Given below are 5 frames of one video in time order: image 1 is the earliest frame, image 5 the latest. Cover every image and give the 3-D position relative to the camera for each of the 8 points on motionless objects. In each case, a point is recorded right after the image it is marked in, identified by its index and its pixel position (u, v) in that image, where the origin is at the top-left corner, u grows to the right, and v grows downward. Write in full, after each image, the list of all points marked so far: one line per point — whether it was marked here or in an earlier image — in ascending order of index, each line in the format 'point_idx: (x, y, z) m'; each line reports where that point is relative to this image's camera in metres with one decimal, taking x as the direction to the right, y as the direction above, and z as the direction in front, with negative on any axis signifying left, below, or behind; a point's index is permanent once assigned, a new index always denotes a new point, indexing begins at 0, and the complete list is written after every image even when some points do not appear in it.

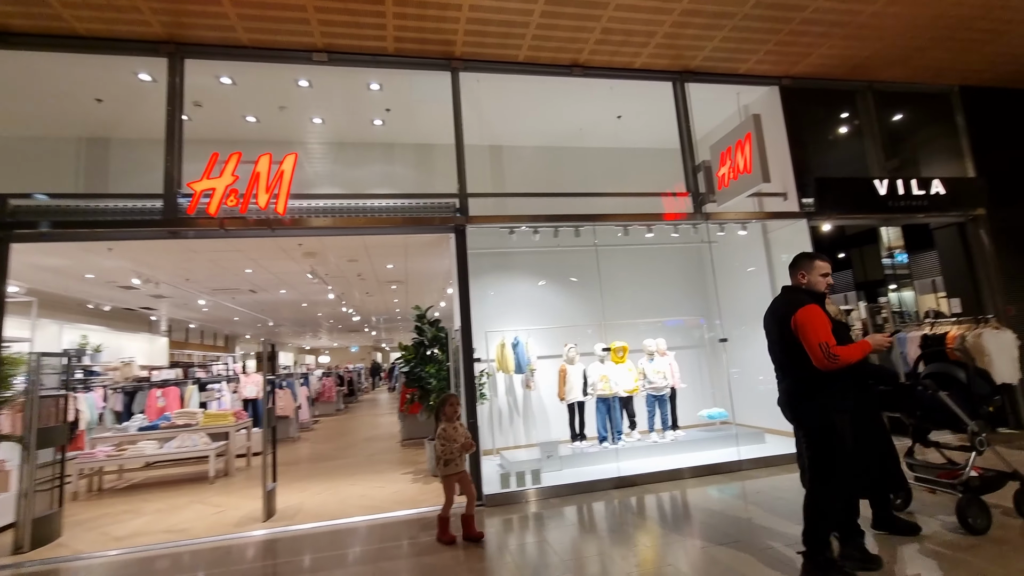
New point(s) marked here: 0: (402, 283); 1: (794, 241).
0: (-2.0, +0.1, +9.0) m
1: (+3.0, +0.5, +5.2) m
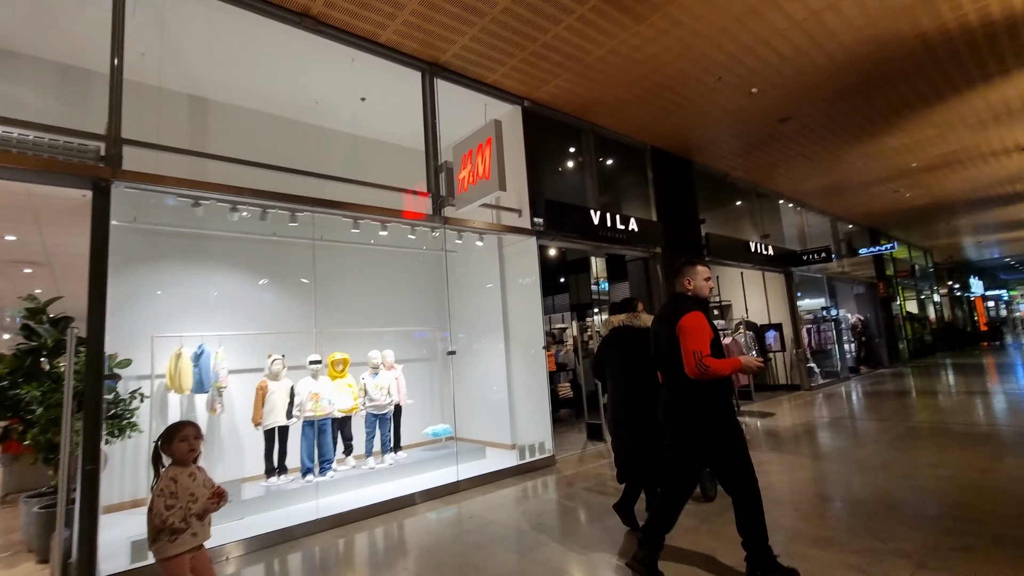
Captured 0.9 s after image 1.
0: (-6.1, +0.3, +6.4) m
1: (+0.1, +0.3, +5.4) m
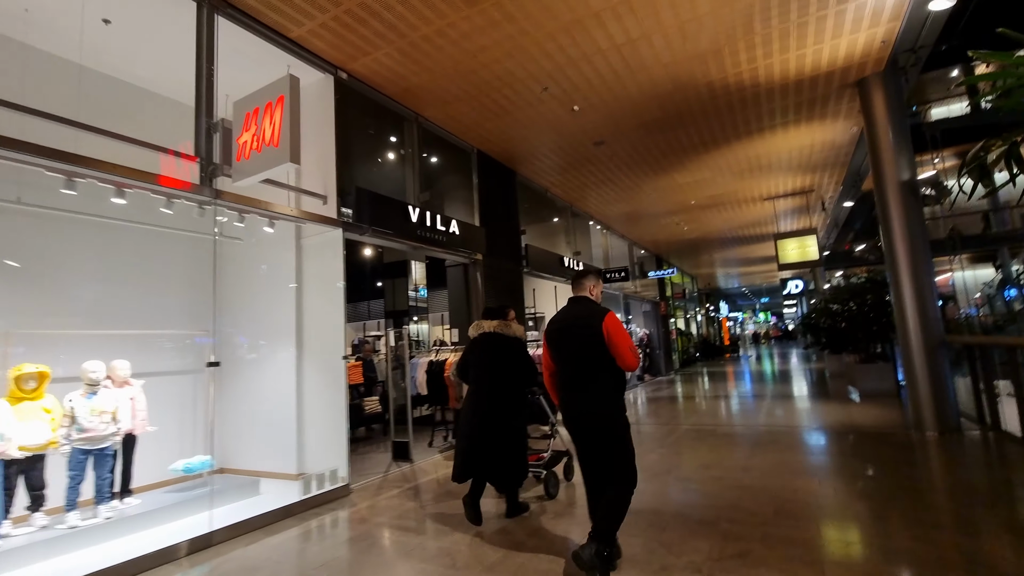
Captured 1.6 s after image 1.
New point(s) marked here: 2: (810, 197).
0: (-7.9, +0.6, +3.4) m
1: (-1.8, +0.3, +4.6) m
2: (+6.3, +1.9, +10.3) m
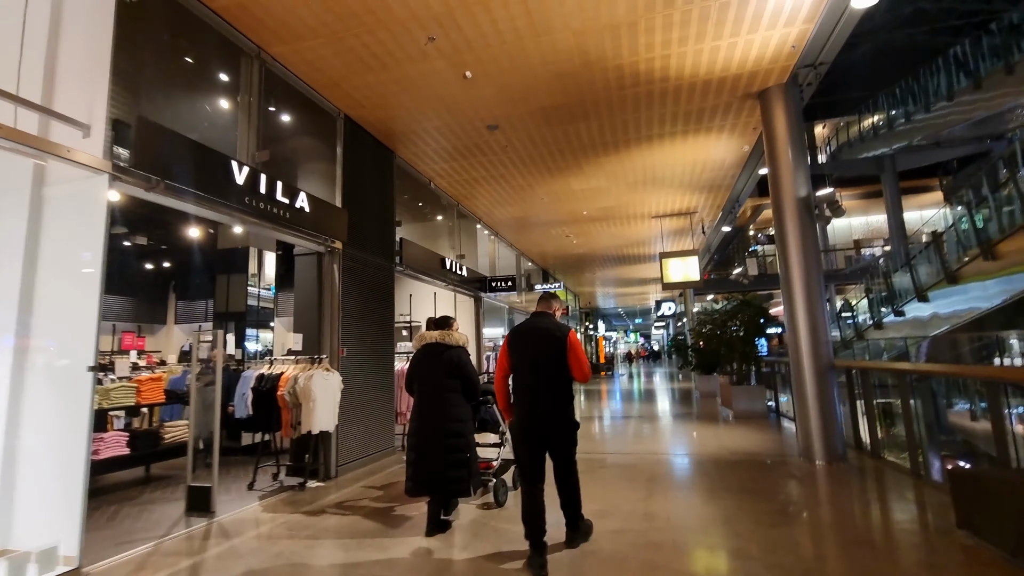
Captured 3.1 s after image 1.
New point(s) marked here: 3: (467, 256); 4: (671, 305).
0: (-8.4, +1.2, +0.4) m
1: (-2.7, +0.5, +3.1) m
2: (+3.9, +1.5, +10.5) m
3: (-0.9, +0.6, +9.4) m
4: (+6.2, -0.7, +19.1) m
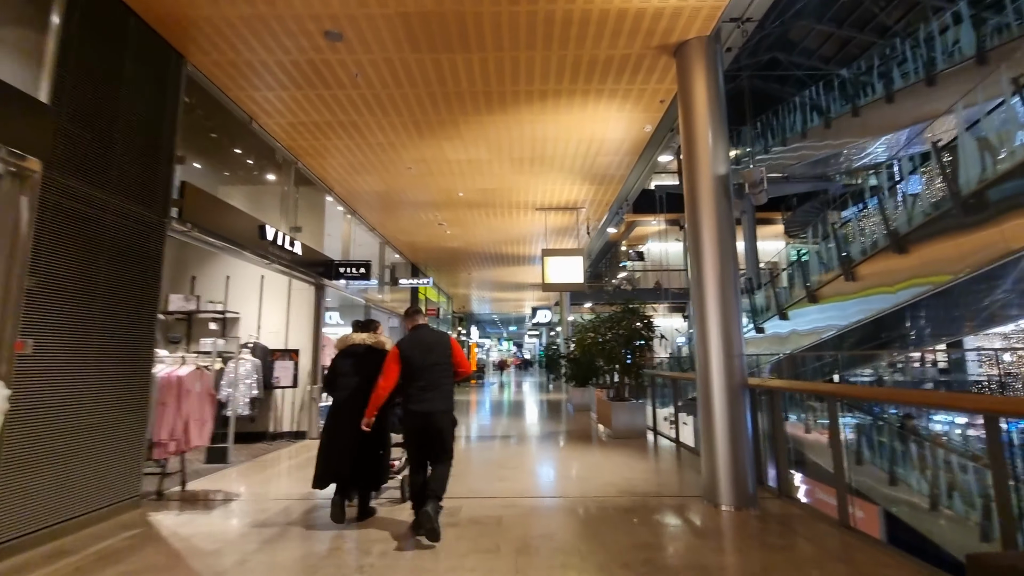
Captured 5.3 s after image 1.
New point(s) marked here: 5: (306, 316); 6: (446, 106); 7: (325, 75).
0: (-8.1, +2.0, -3.1) m
1: (-3.3, +0.9, +0.8) m
2: (+1.3, +1.4, +9.7) m
3: (-3.1, +0.8, +7.5) m
4: (+1.3, -1.0, +18.5) m
5: (-3.2, -0.4, +7.8) m
6: (-0.7, +2.0, +5.3) m
7: (-1.8, +2.0, +4.7) m
